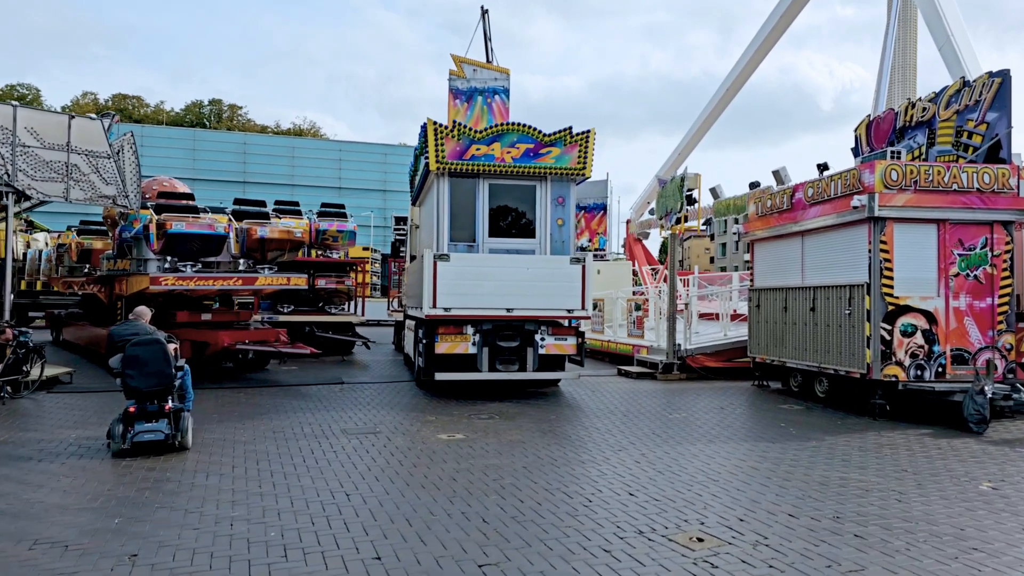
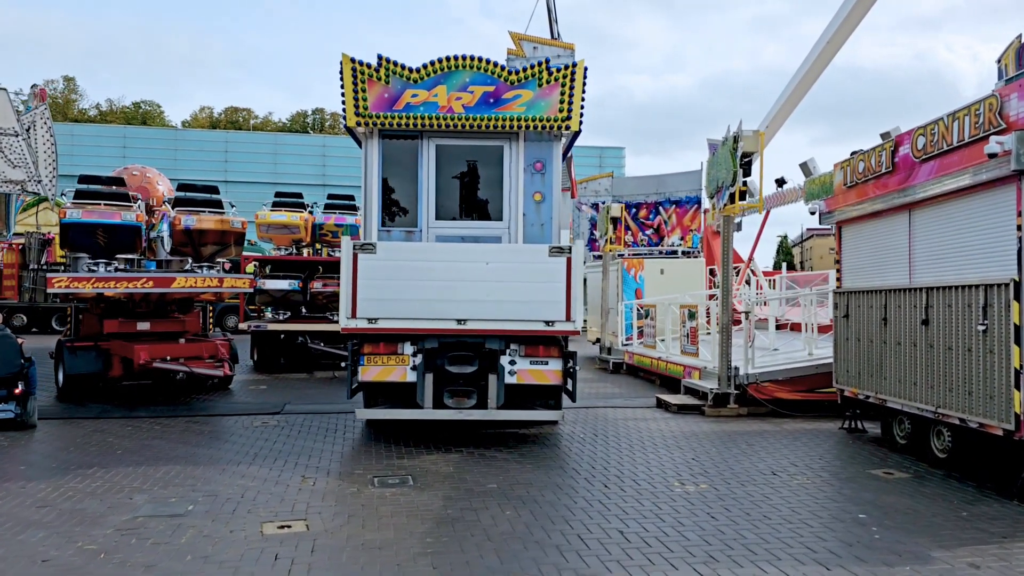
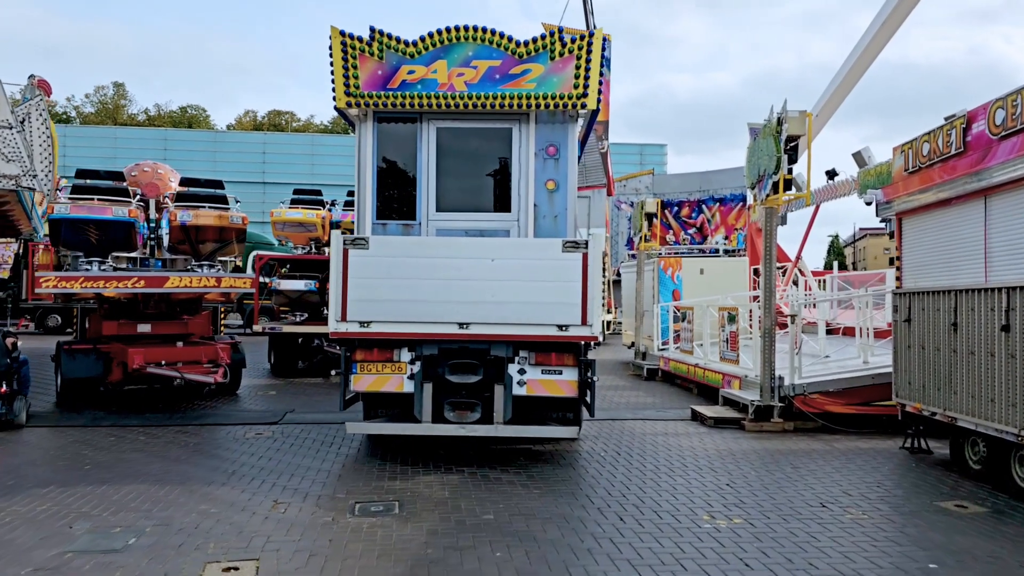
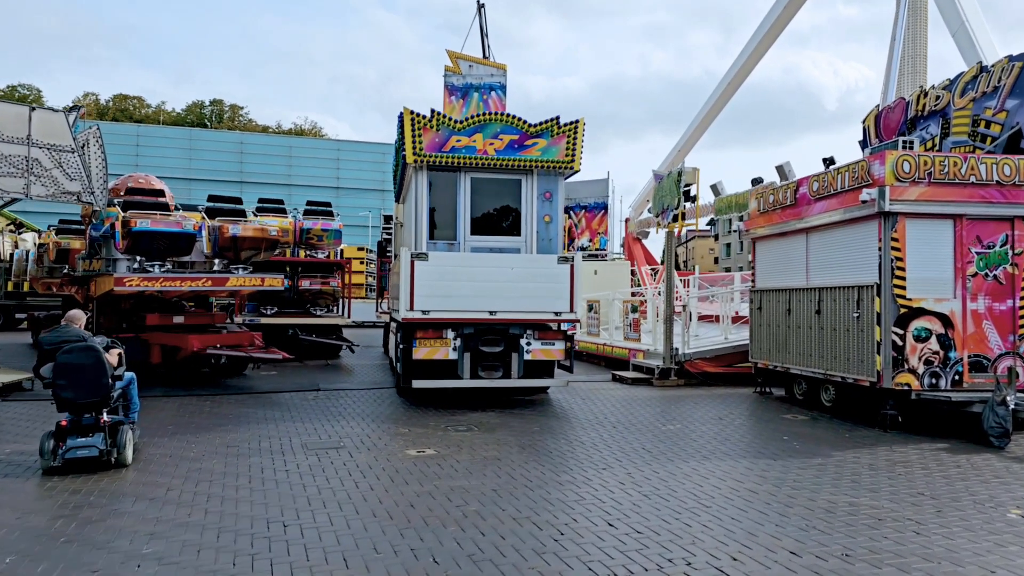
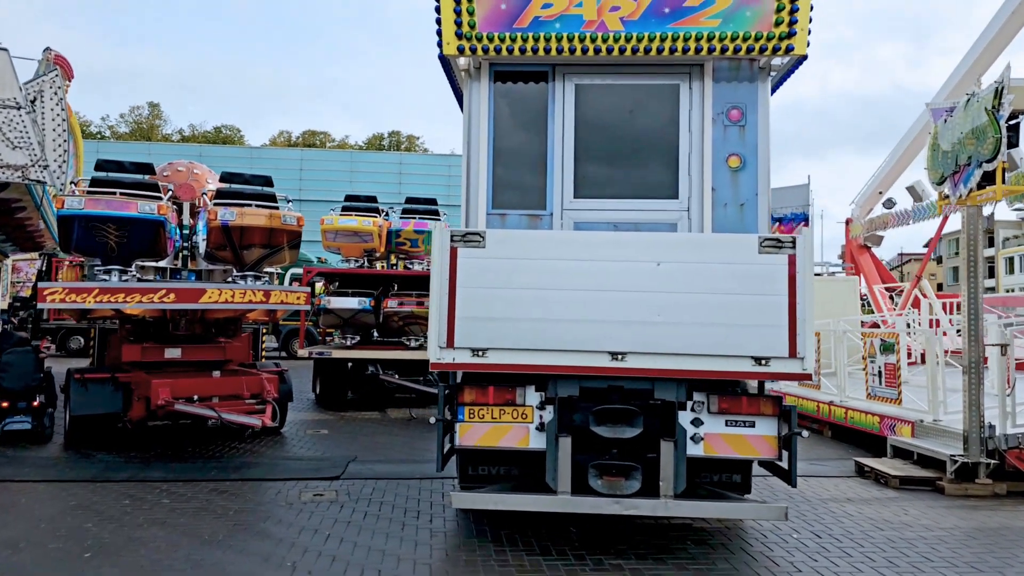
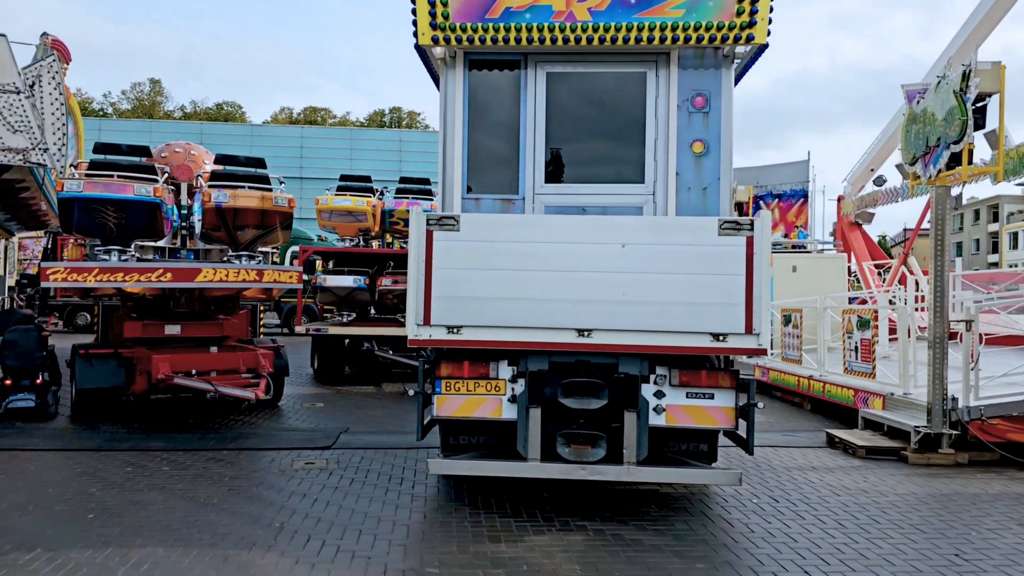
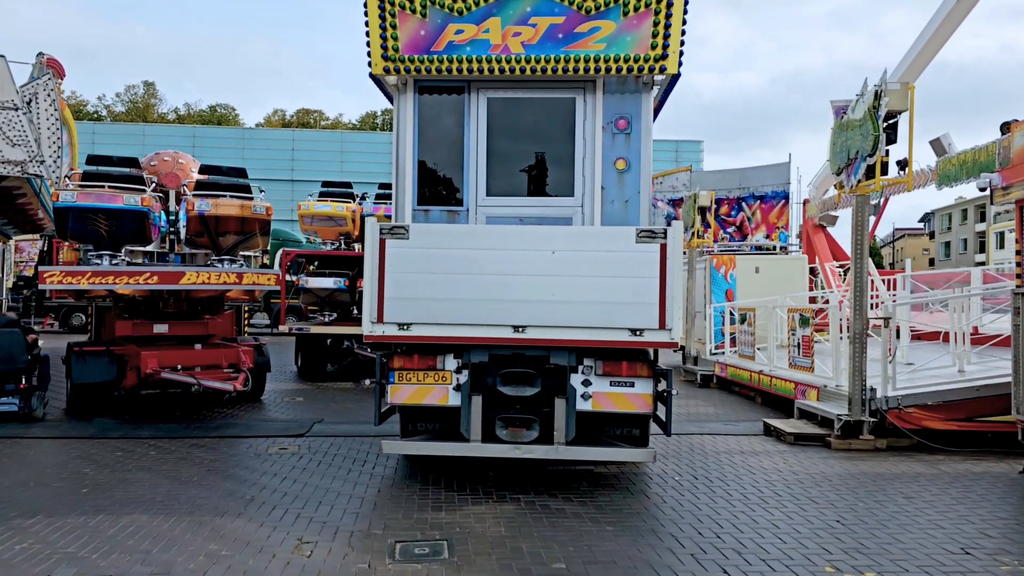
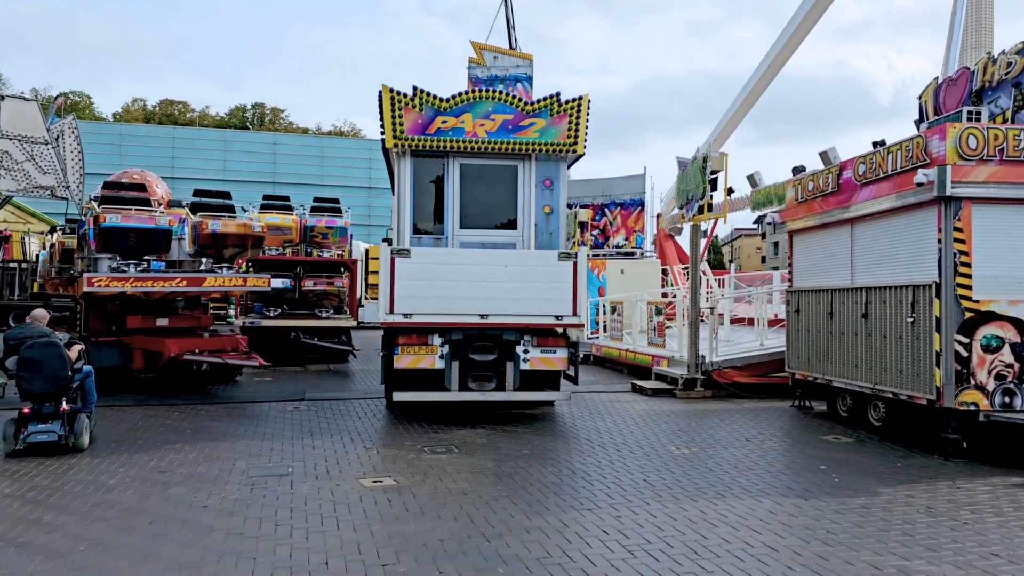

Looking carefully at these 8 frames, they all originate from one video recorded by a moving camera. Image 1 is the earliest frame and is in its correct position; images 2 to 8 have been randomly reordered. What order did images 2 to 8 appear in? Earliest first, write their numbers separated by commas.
4, 8, 2, 3, 7, 6, 5
